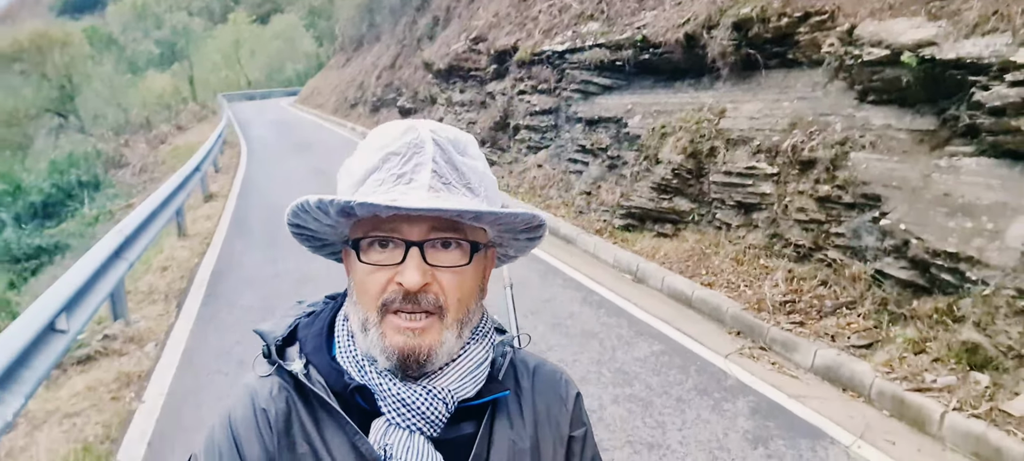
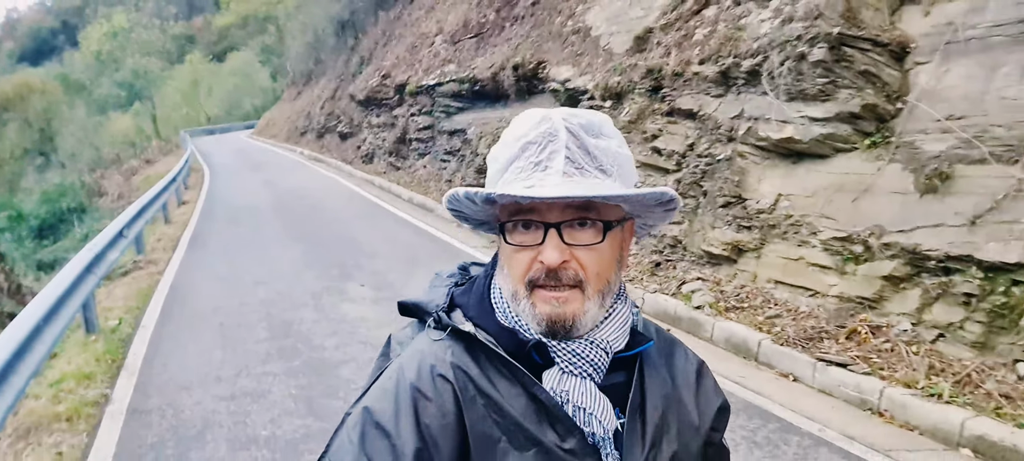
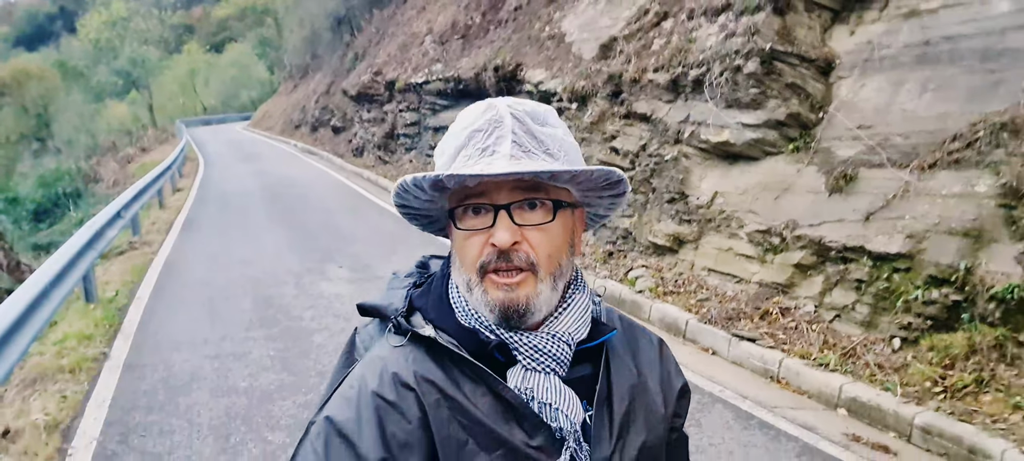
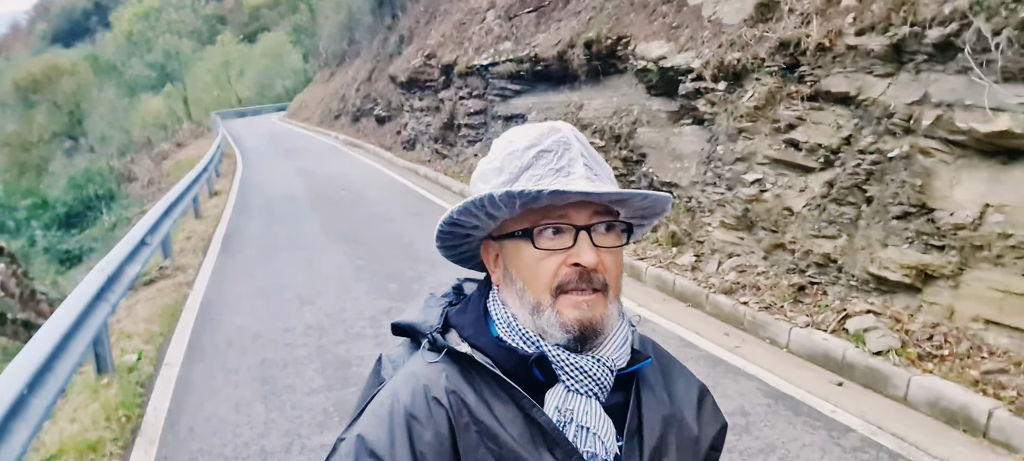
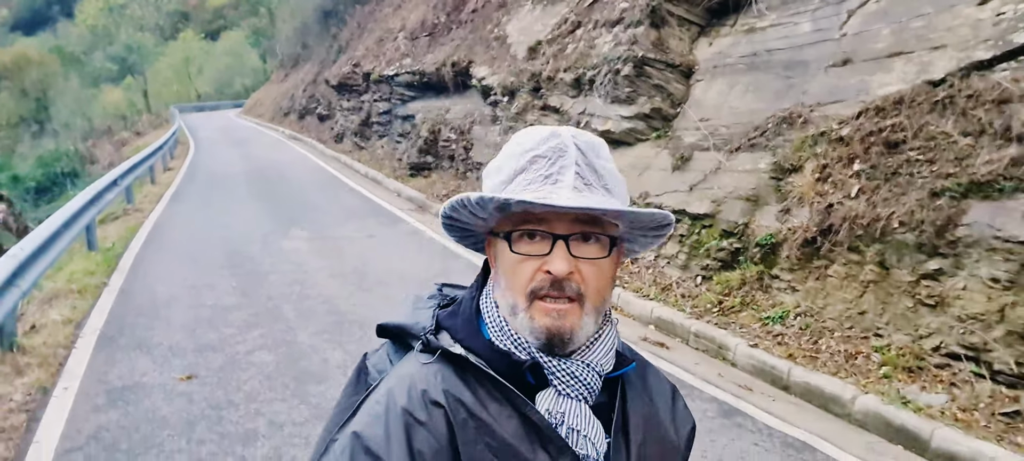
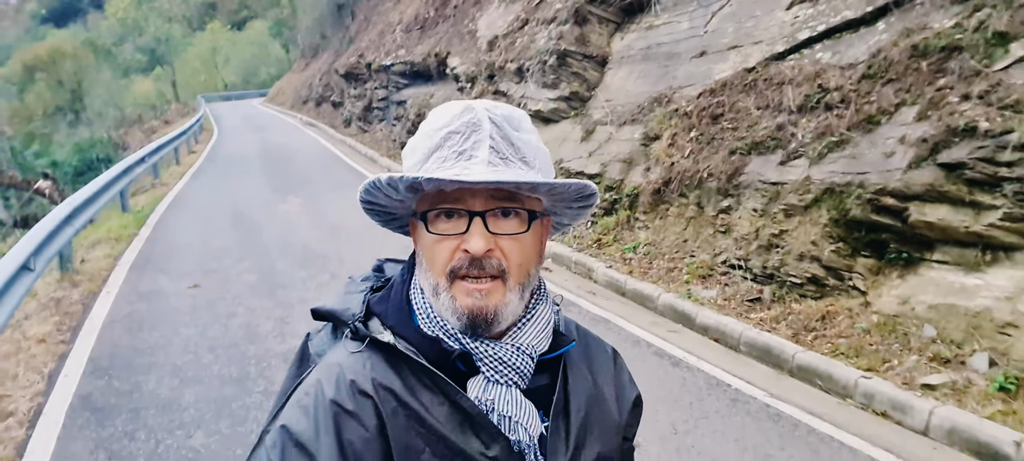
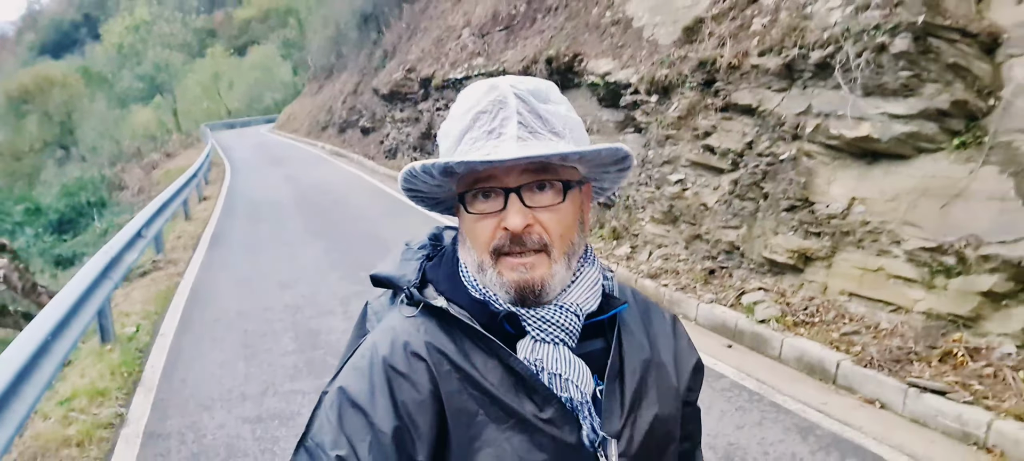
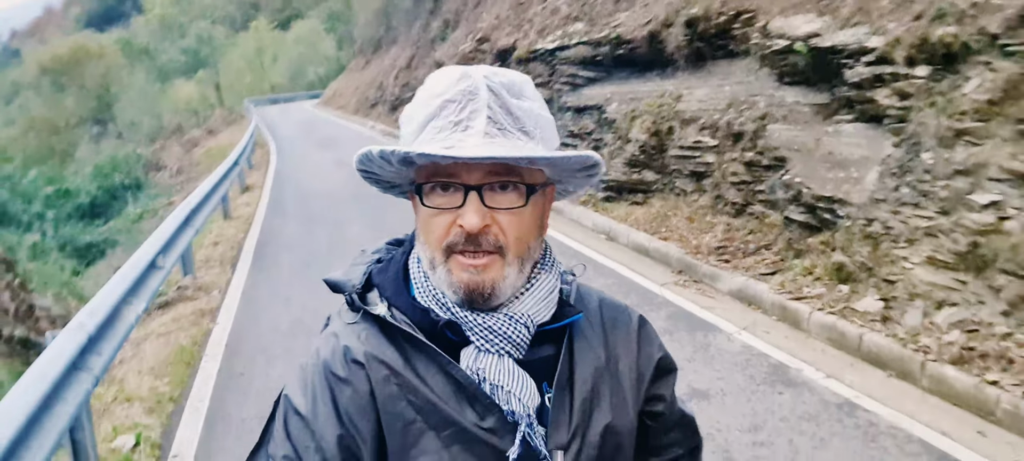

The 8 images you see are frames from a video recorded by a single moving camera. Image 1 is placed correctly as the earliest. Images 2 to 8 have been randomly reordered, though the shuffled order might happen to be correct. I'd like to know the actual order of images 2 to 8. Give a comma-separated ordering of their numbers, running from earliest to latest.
8, 4, 7, 2, 3, 5, 6
